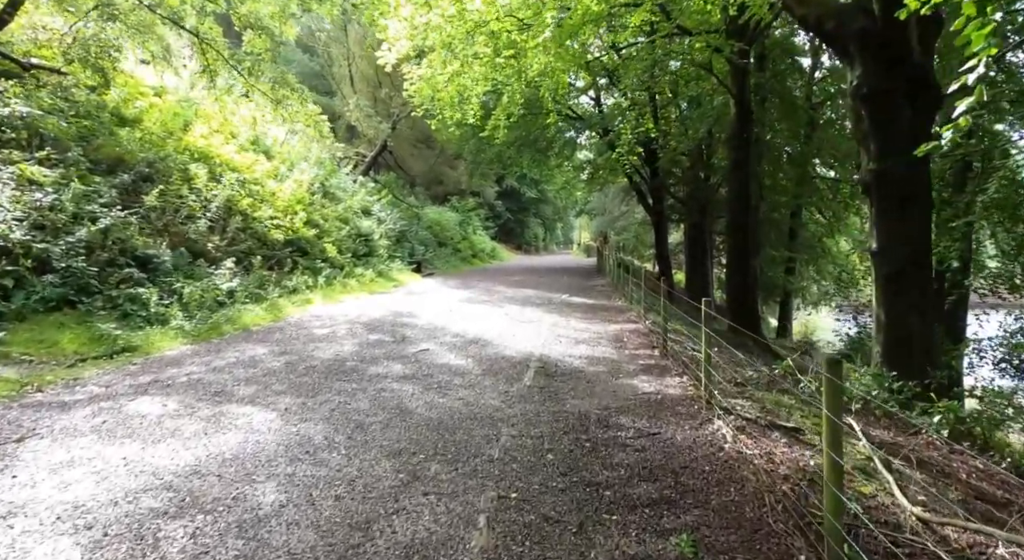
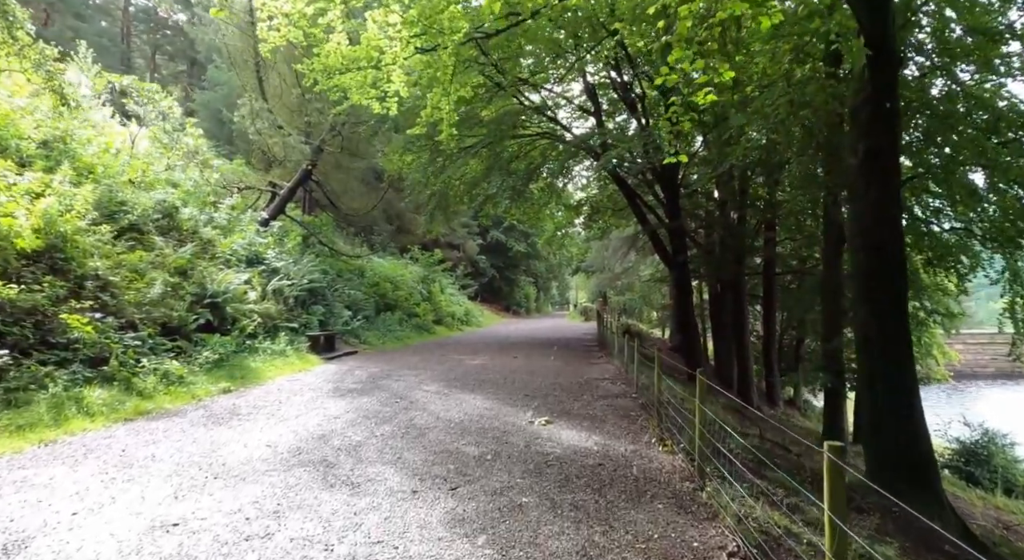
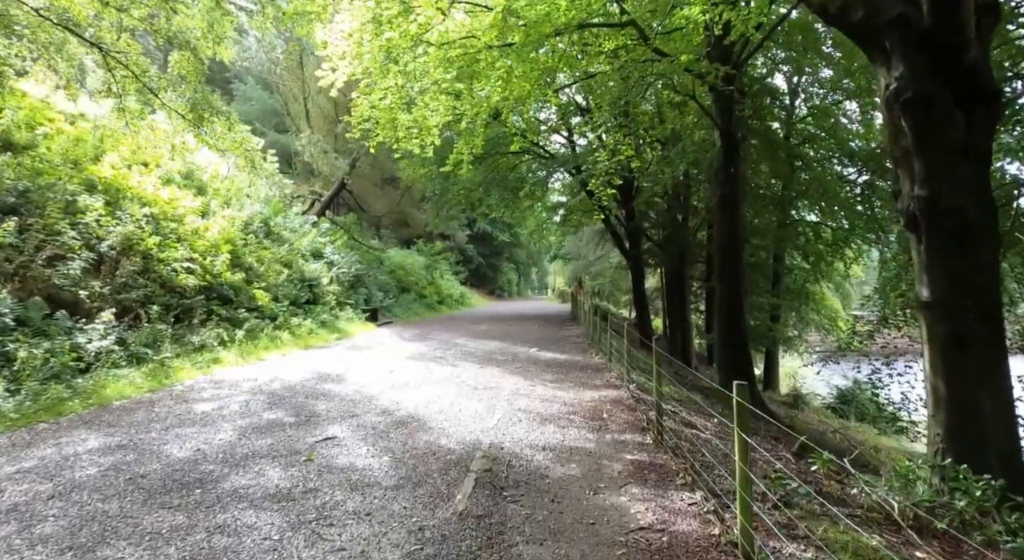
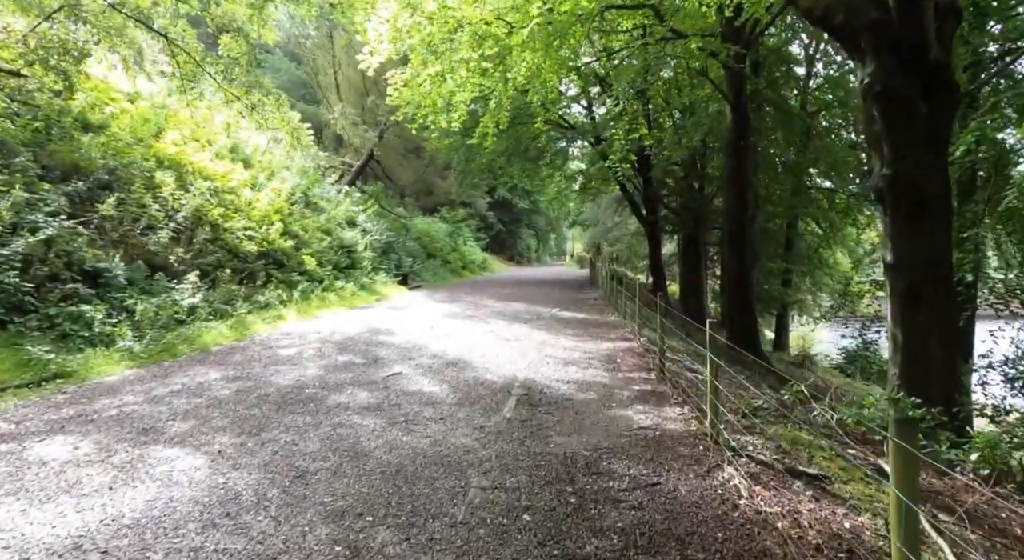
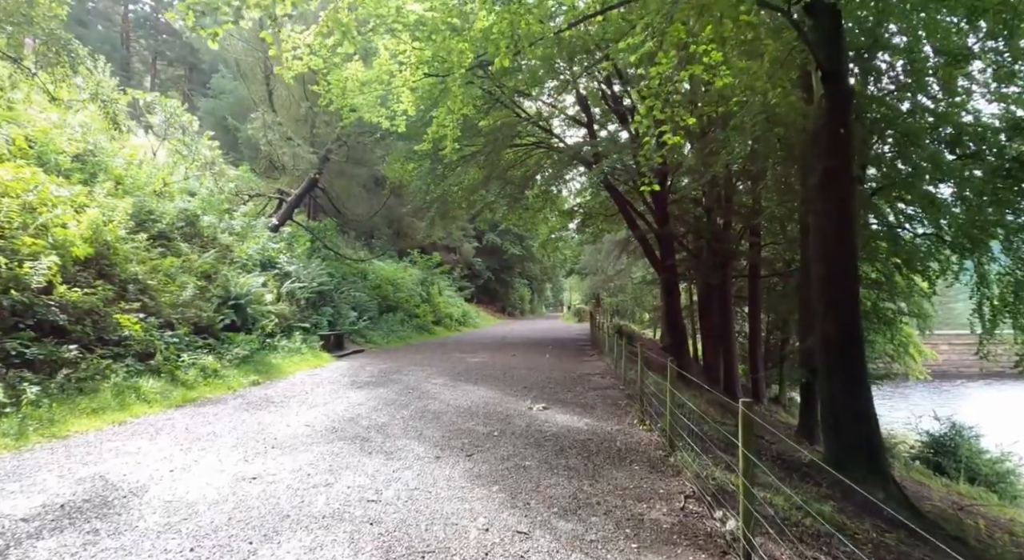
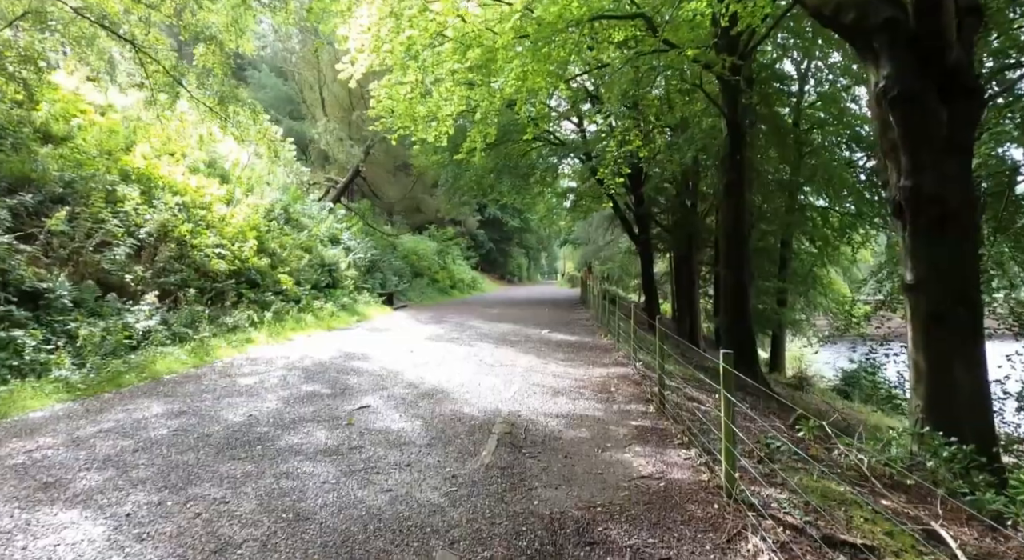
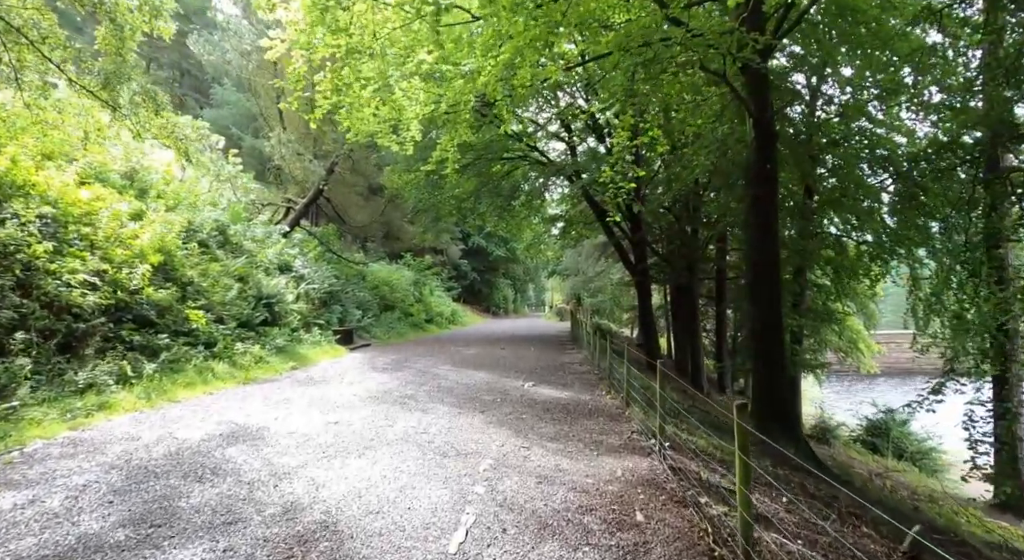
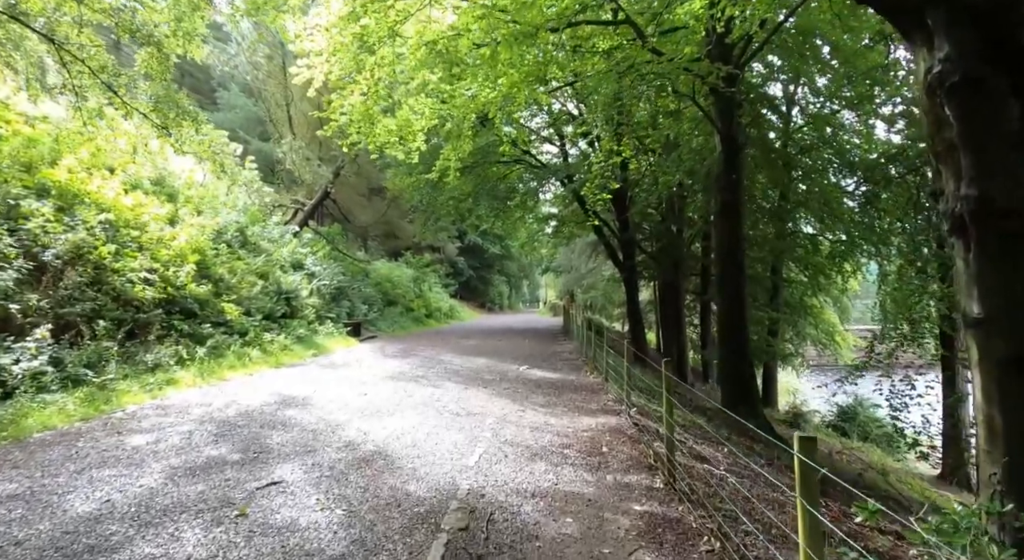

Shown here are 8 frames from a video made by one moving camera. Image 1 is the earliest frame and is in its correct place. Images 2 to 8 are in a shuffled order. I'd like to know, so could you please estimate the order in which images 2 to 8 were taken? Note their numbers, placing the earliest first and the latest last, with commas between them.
4, 6, 3, 8, 7, 5, 2
